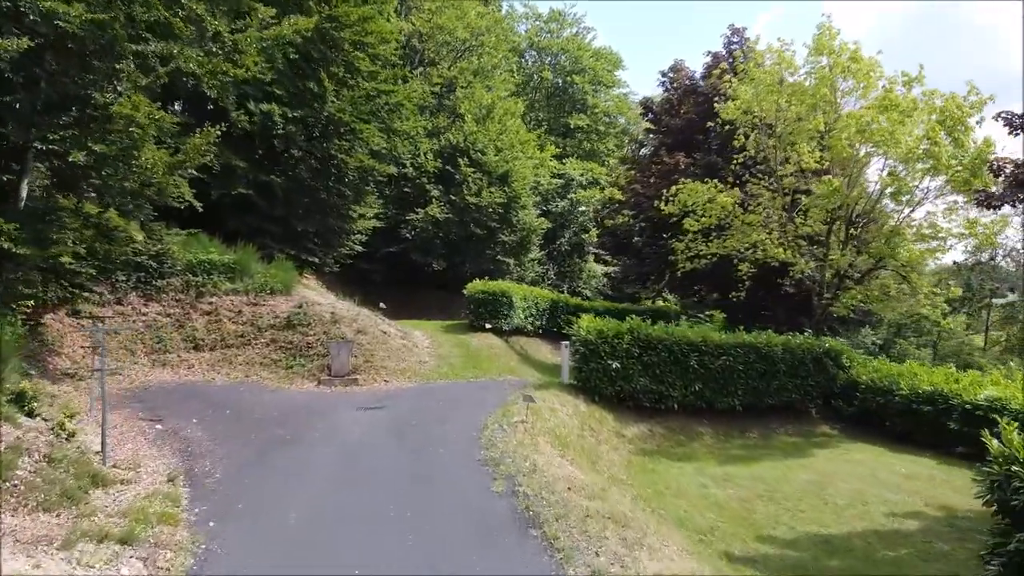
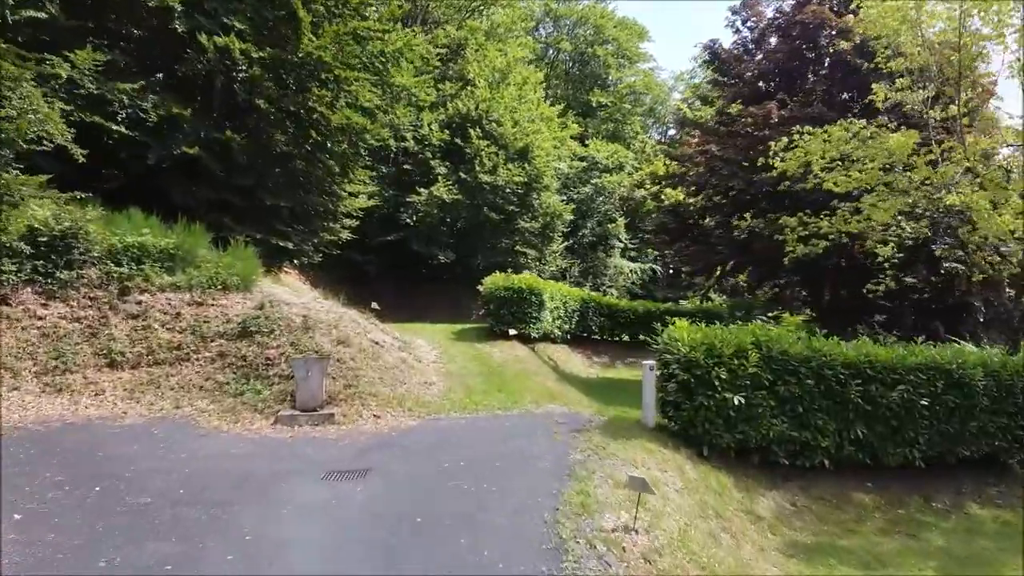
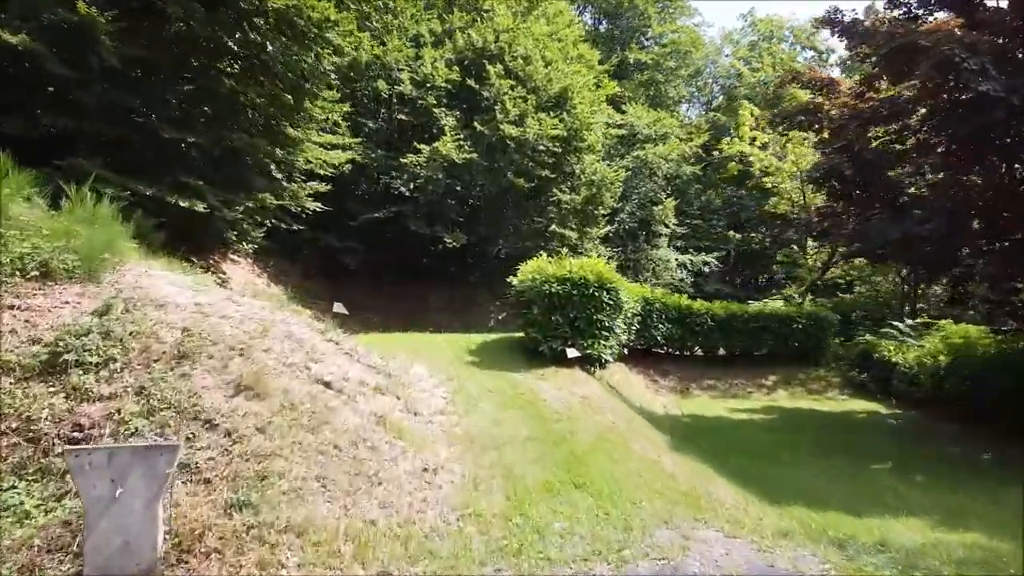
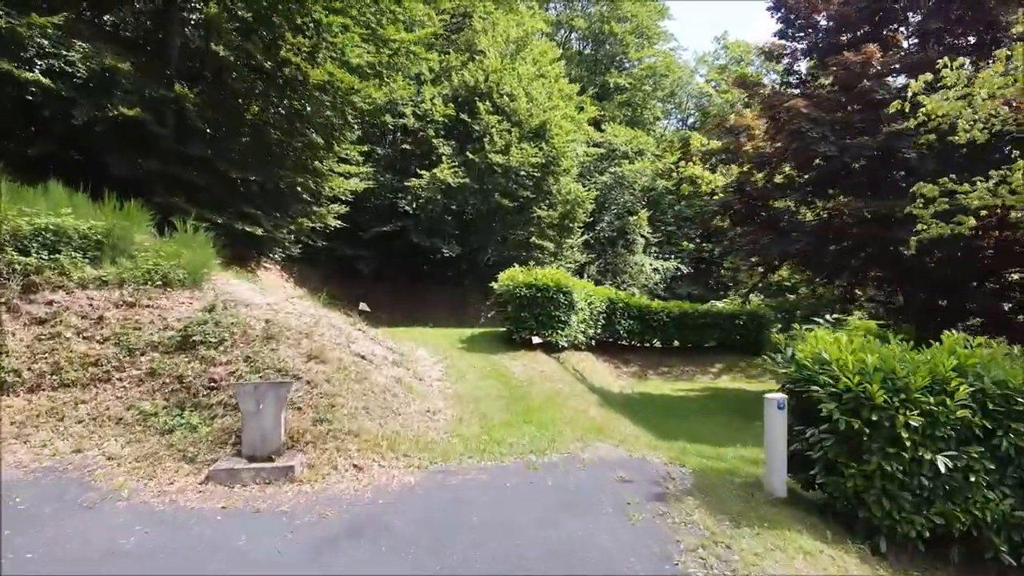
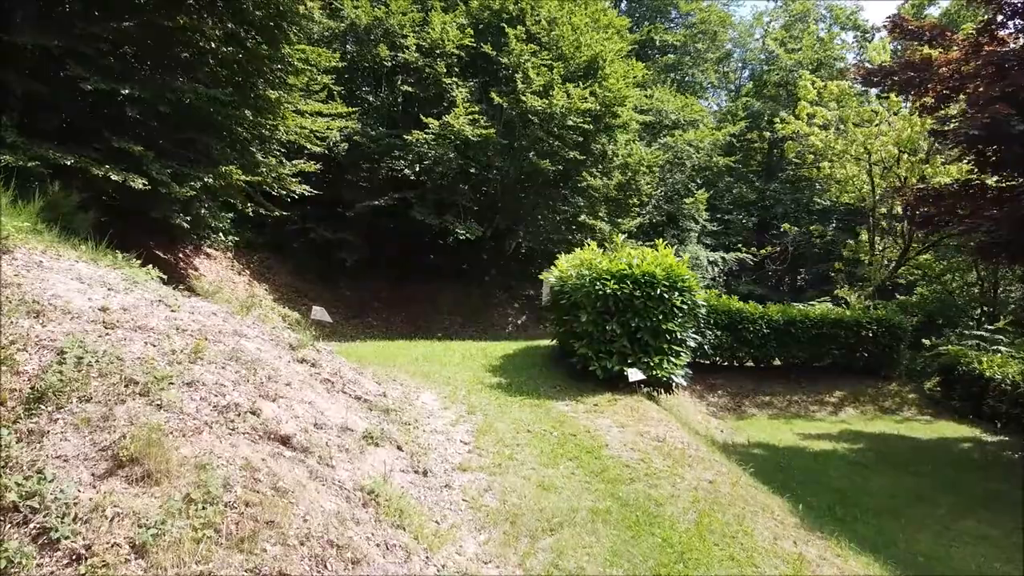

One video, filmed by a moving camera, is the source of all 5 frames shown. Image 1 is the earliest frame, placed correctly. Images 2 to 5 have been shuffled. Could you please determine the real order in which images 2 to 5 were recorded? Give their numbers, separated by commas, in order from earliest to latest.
2, 4, 3, 5
